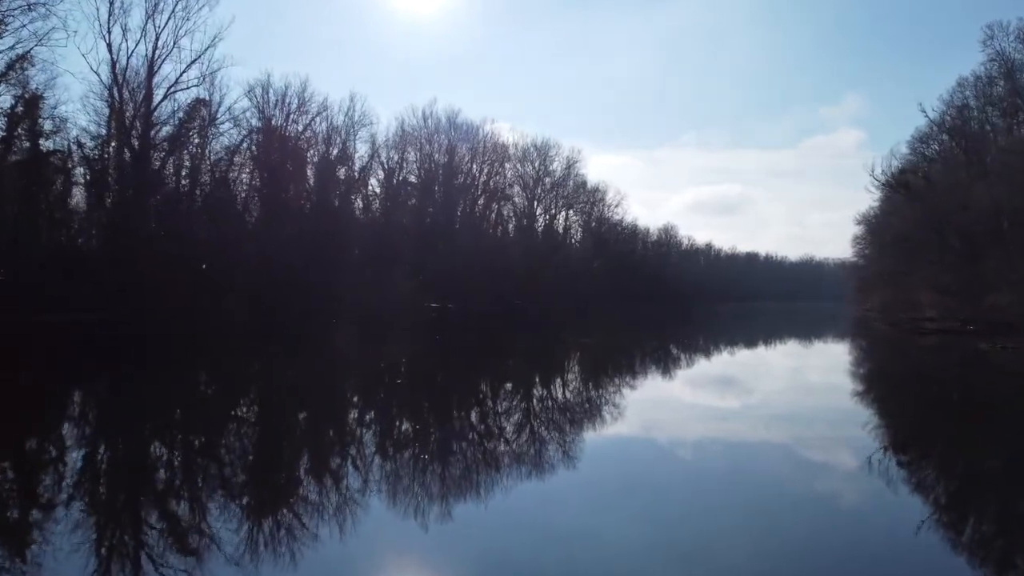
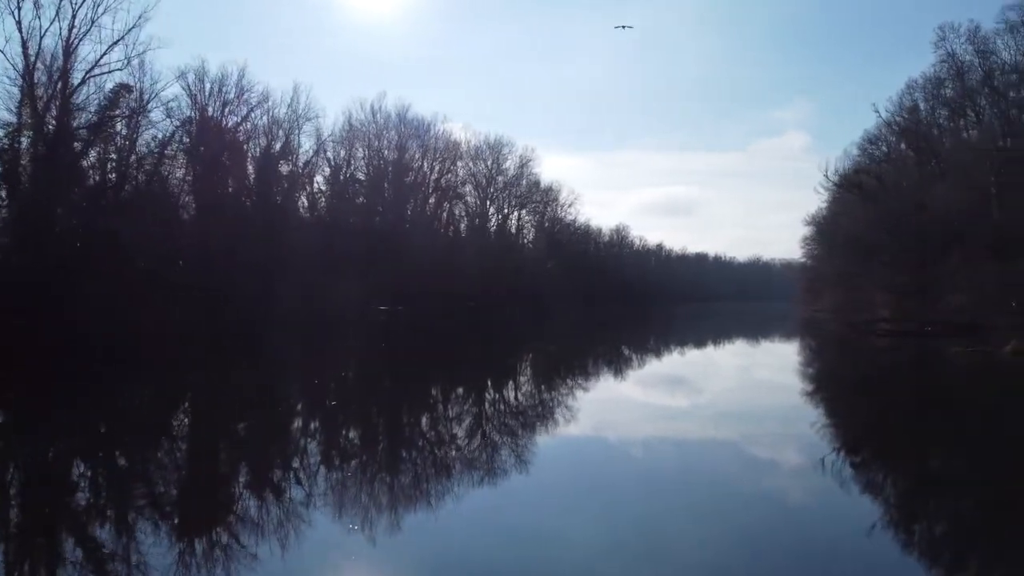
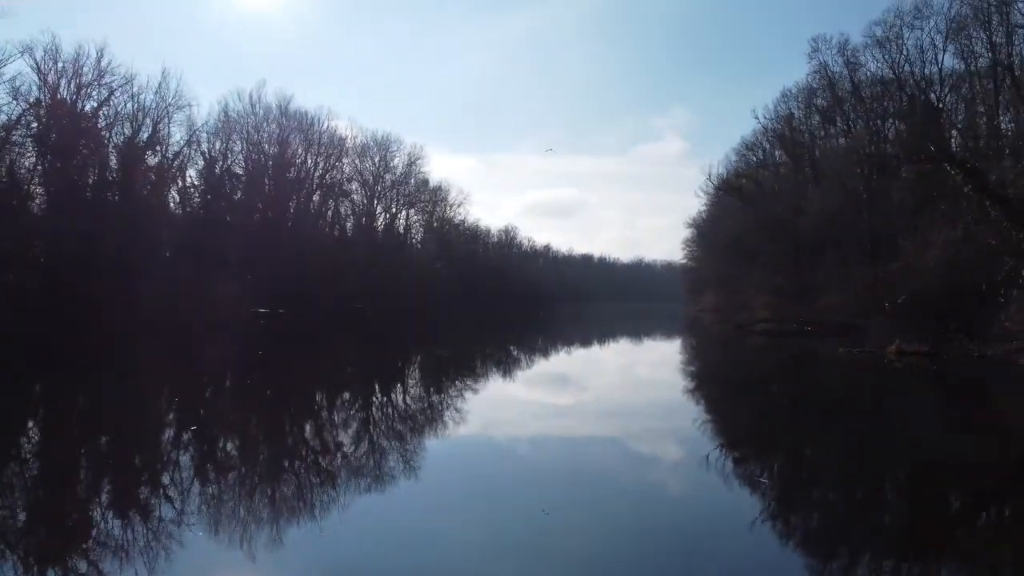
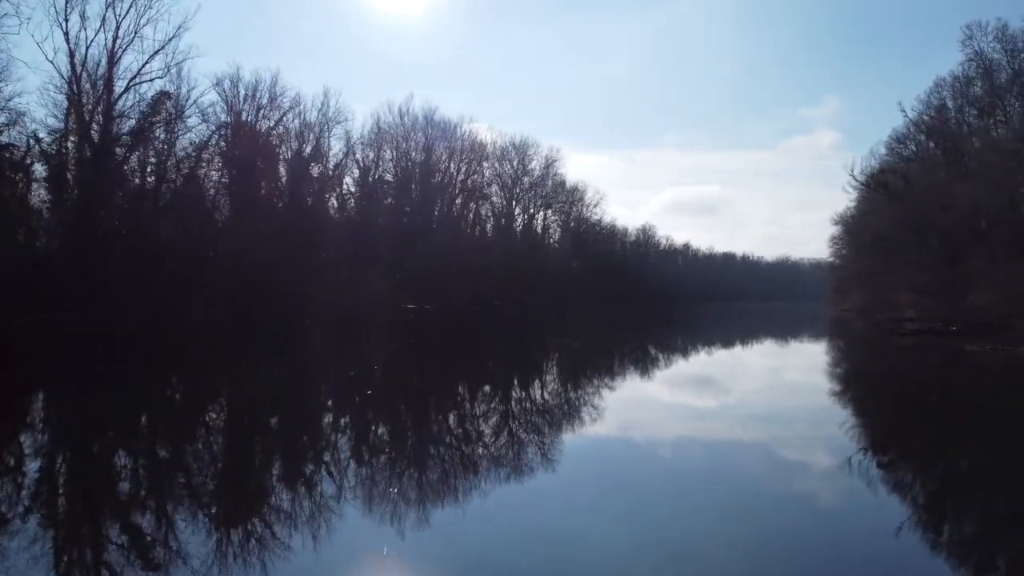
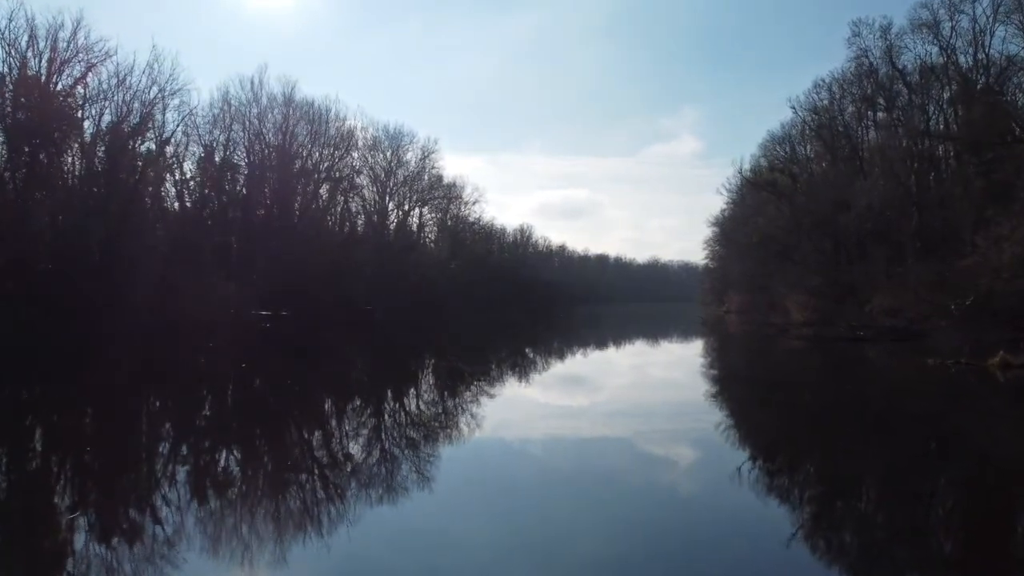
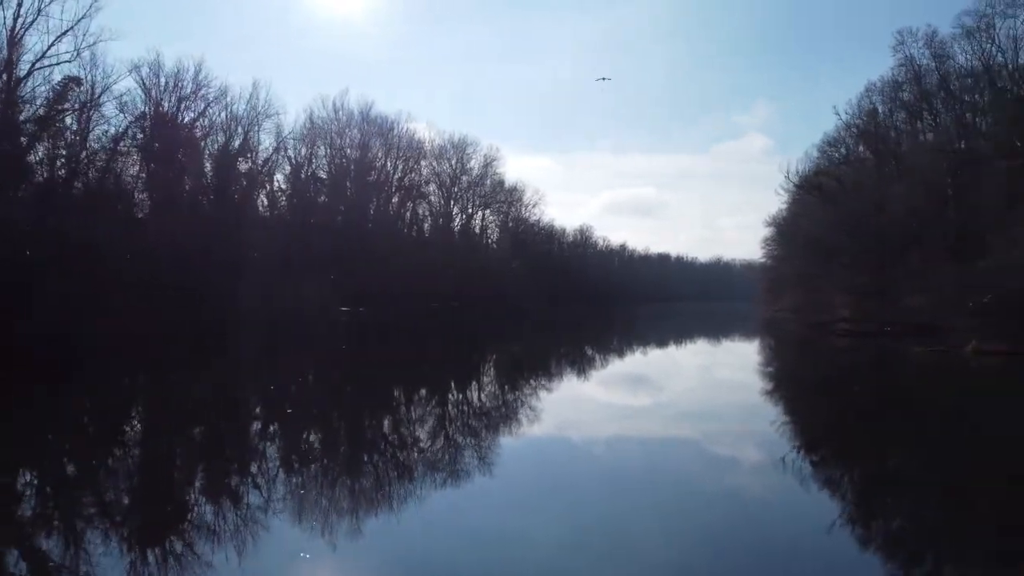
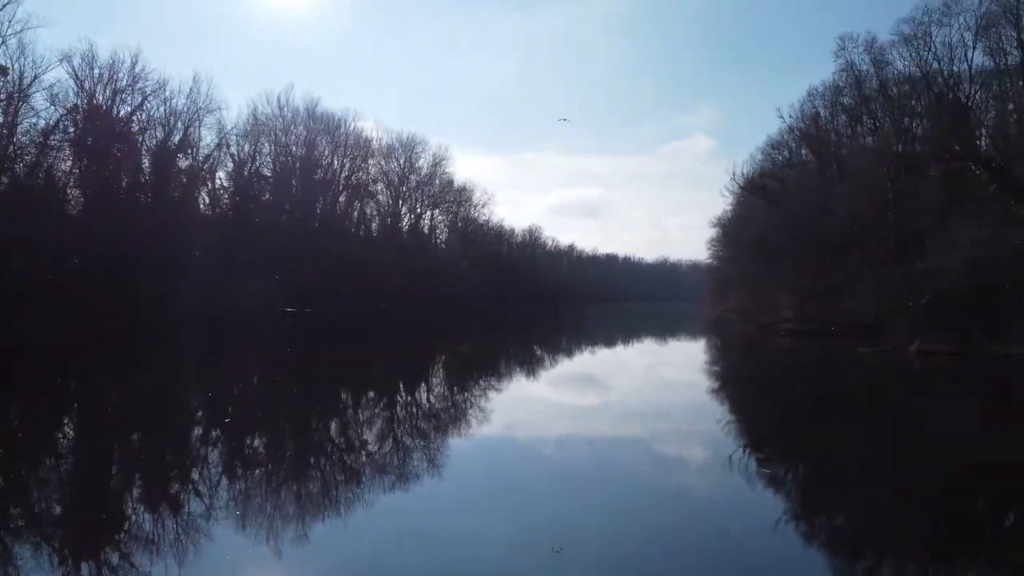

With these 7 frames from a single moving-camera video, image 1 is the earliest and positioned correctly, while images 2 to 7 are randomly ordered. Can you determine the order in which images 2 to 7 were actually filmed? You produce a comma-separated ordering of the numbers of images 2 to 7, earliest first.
4, 2, 6, 7, 3, 5
